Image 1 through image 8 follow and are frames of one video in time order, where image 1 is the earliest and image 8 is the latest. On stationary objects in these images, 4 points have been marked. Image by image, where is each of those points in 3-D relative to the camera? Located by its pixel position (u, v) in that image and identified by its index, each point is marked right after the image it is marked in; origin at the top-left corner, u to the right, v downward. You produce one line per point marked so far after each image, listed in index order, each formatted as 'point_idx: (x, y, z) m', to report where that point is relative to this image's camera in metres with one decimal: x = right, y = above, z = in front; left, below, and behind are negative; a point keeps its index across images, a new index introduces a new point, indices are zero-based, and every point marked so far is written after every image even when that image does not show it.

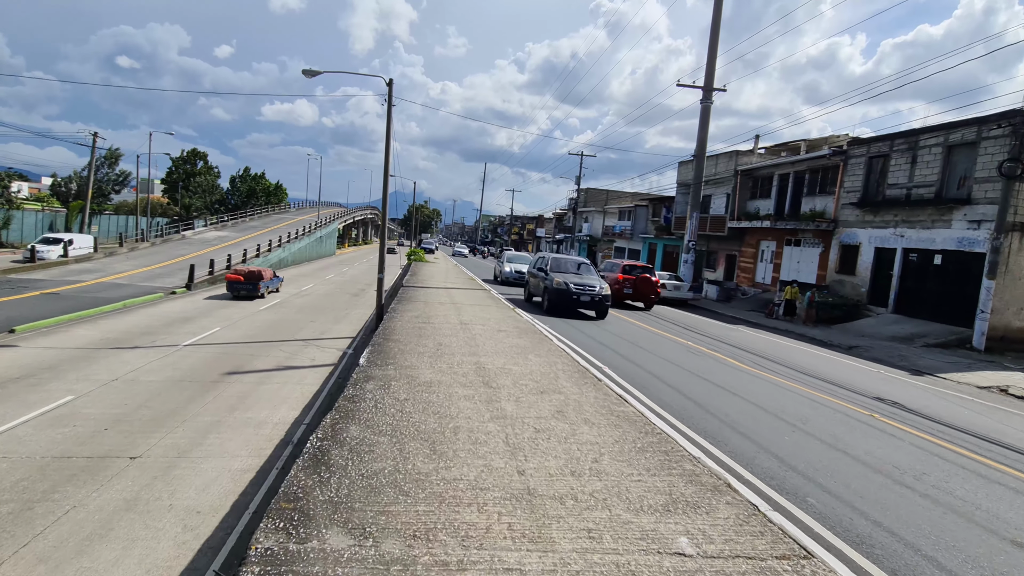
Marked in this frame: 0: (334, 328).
0: (-6.1, -1.4, +18.6) m
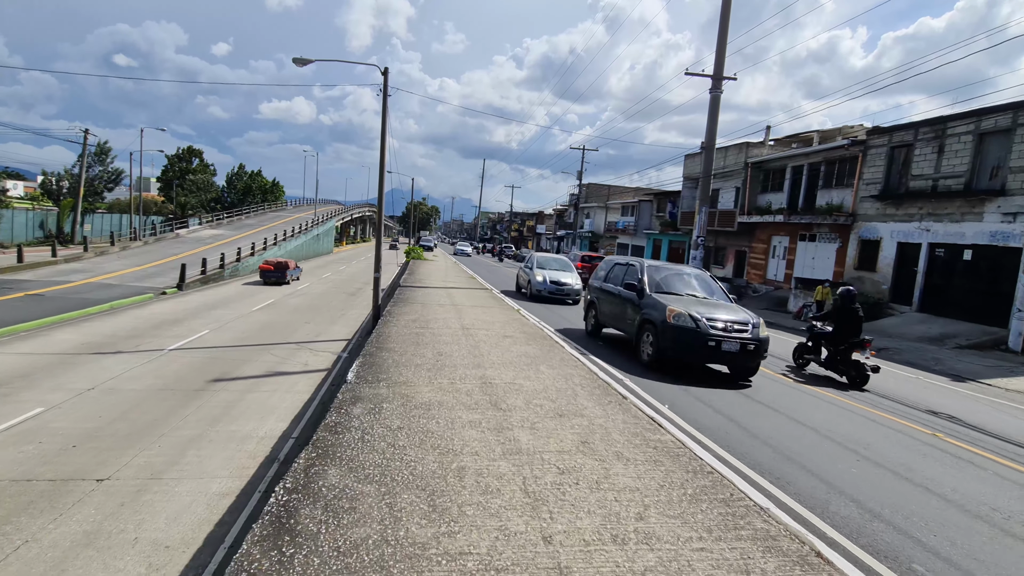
0: (-5.9, -1.4, +17.8) m
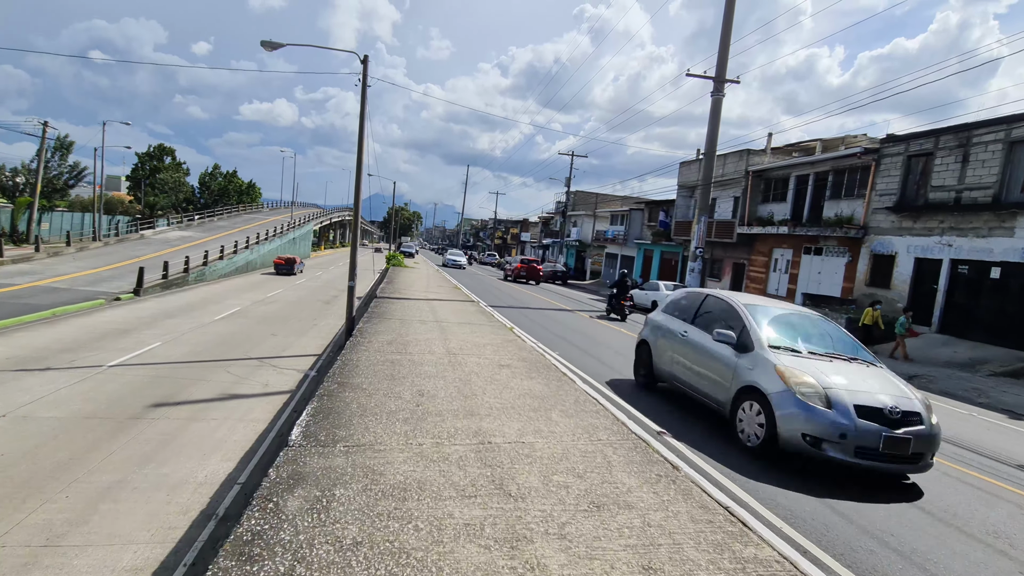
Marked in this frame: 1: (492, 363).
0: (-6.3, -1.7, +16.1) m
1: (-0.3, -0.9, +6.6) m
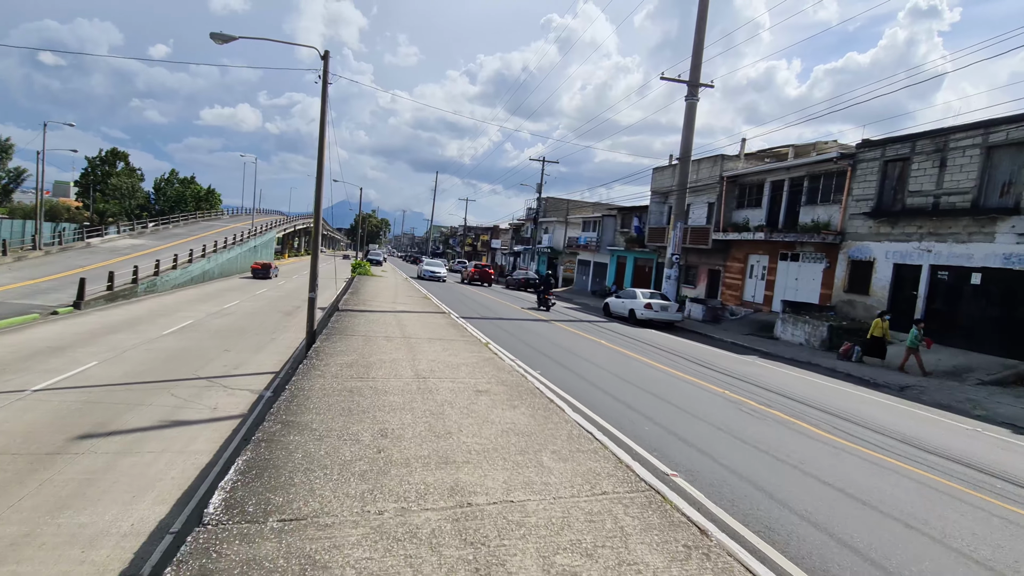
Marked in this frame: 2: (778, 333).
0: (-7.0, -2.0, +14.9) m
1: (-0.5, -1.1, +5.7) m
2: (+8.0, -1.3, +16.4) m
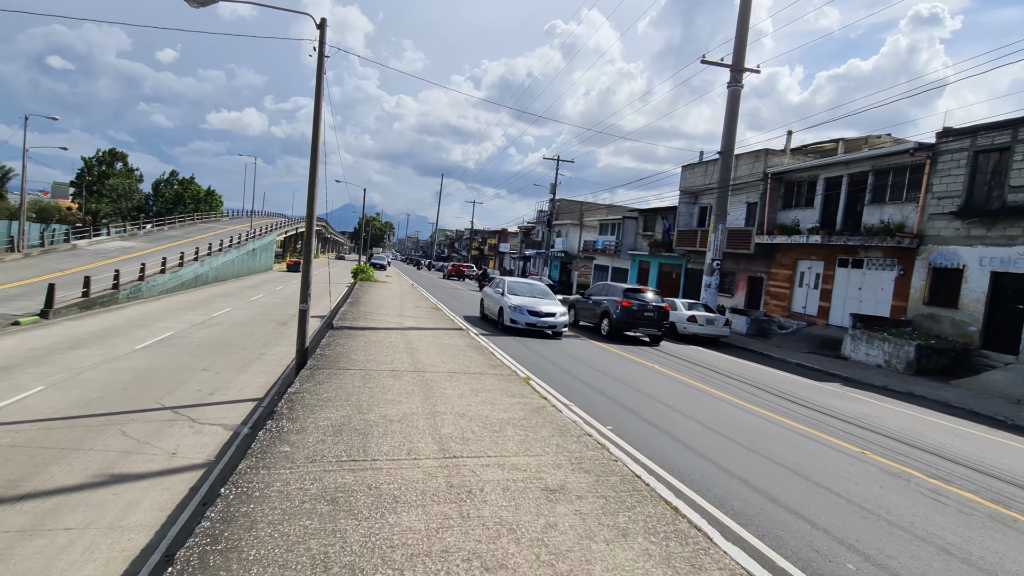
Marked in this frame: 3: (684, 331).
0: (-6.4, -2.2, +12.6) m
1: (+0.1, -1.2, +3.4) m
2: (+8.6, -1.6, +14.1) m
3: (+4.9, -1.3, +15.7) m
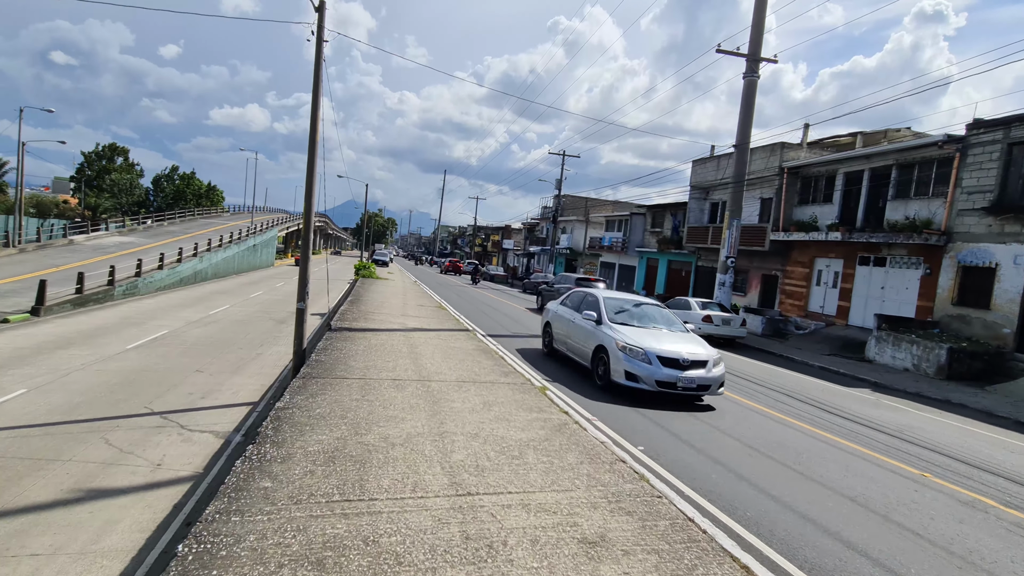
0: (-6.2, -2.2, +12.0) m
1: (+0.2, -1.3, +2.8) m
2: (+8.8, -1.6, +13.4) m
3: (+5.1, -1.2, +15.1) m
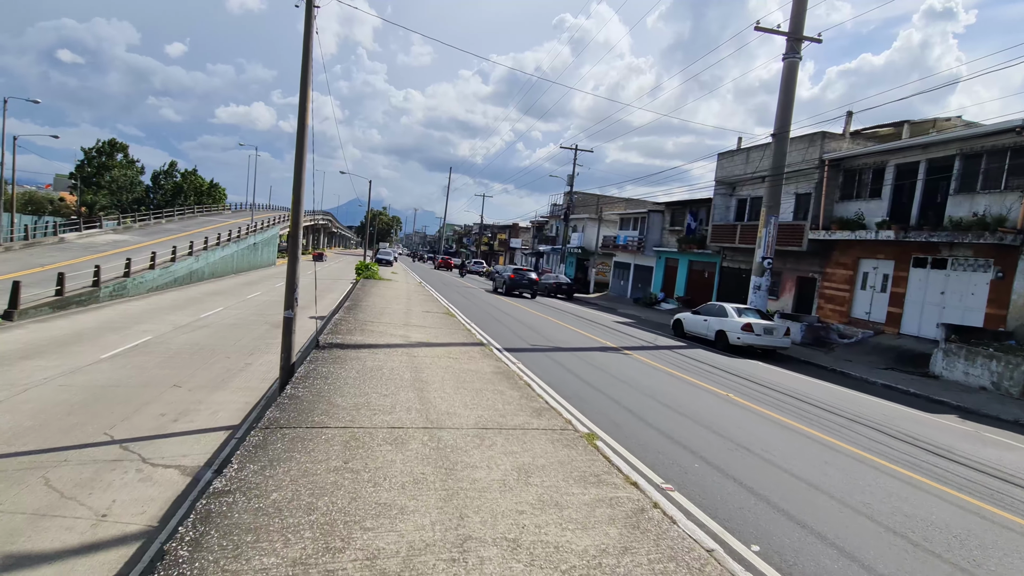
0: (-5.9, -2.3, +10.5) m
1: (+0.5, -1.4, +1.2) m
2: (+9.2, -1.8, +11.8) m
3: (+5.5, -1.3, +13.5) m
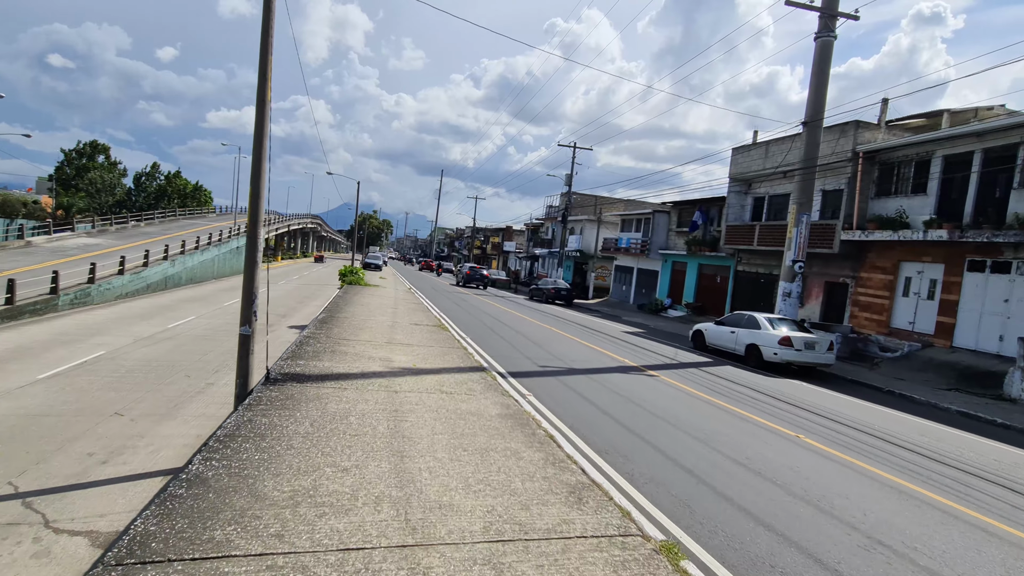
0: (-5.8, -2.4, +8.6) m
1: (+0.7, -1.5, -0.6) m
2: (+9.3, -1.9, +10.1) m
3: (+5.6, -1.5, +11.7) m
